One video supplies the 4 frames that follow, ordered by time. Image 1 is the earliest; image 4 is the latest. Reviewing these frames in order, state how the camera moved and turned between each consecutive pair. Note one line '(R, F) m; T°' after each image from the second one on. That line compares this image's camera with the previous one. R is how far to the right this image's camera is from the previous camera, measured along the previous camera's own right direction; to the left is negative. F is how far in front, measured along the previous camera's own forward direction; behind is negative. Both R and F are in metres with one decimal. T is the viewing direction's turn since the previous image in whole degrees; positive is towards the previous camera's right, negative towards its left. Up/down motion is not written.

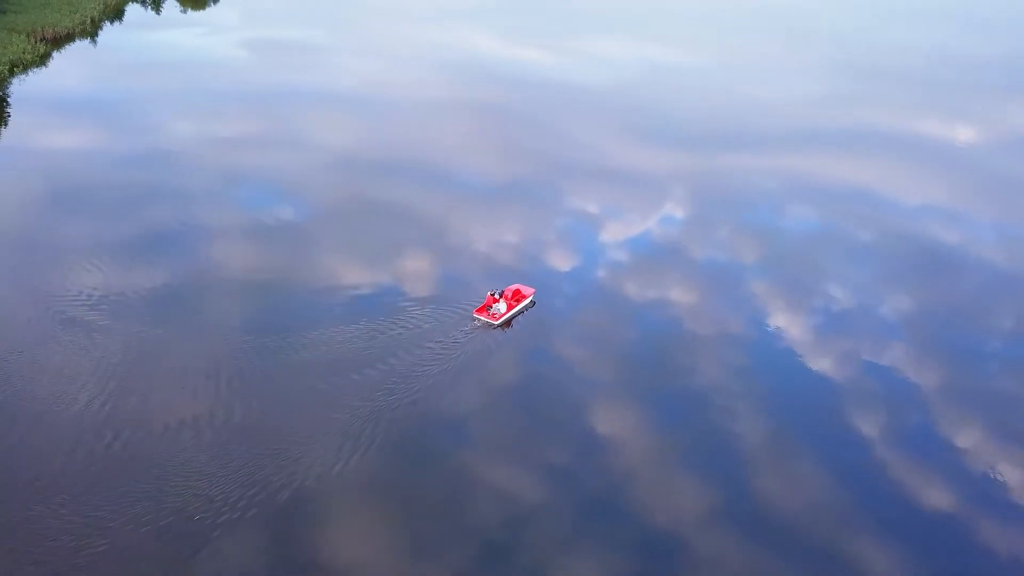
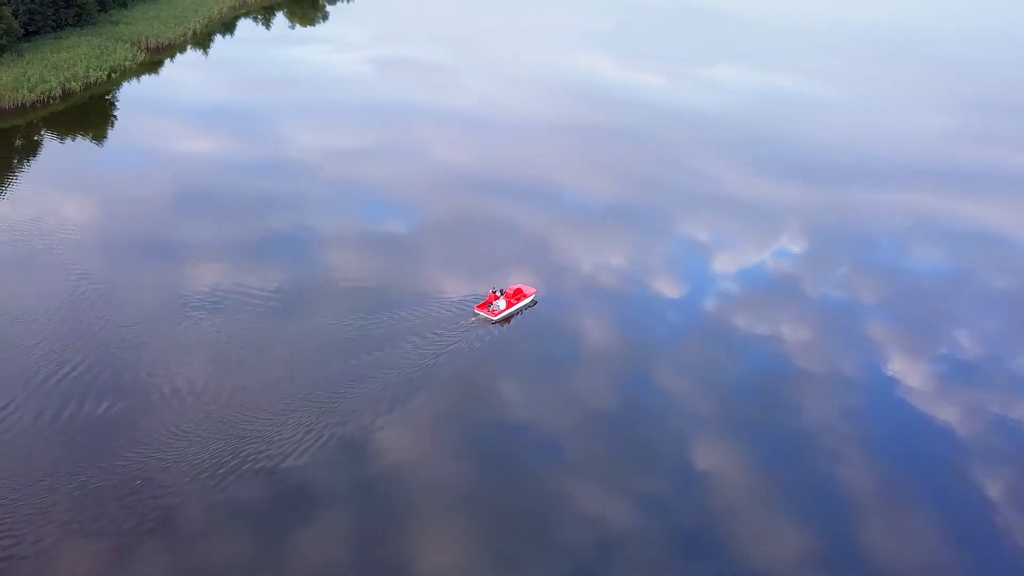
(-0.6, +0.1) m; -6°
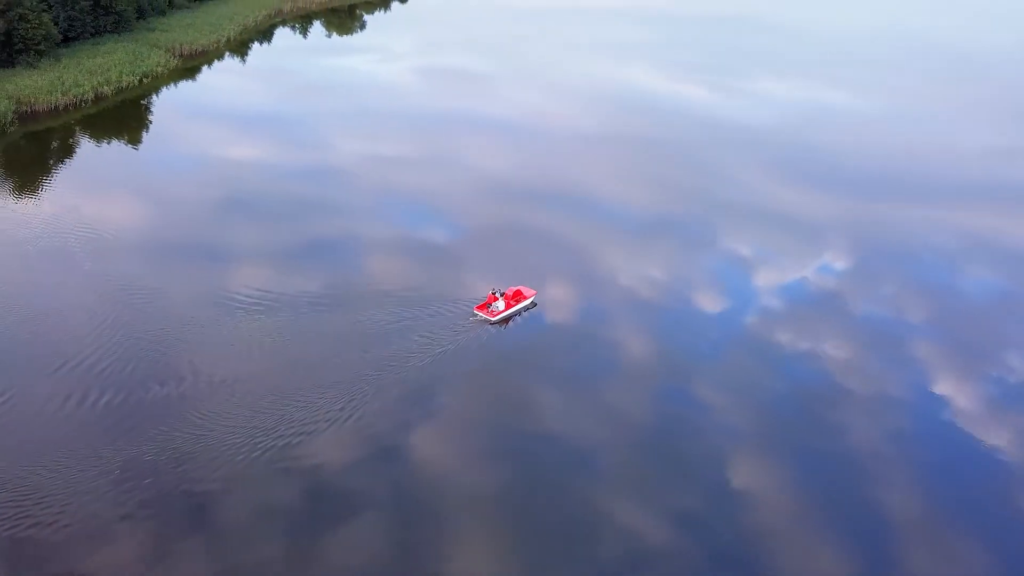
(-0.2, 0.0) m; -2°
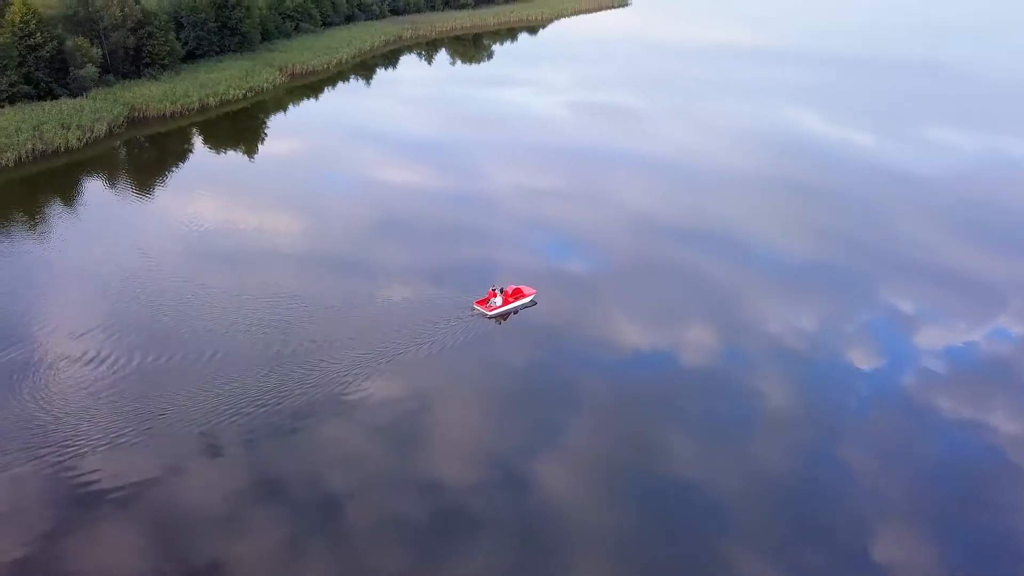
(-0.8, -0.2) m; -9°
